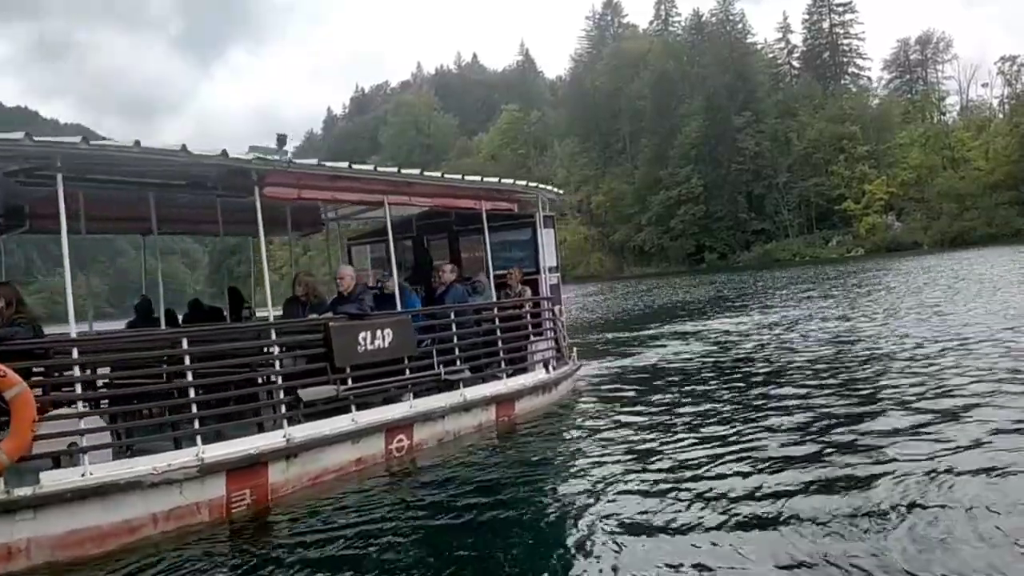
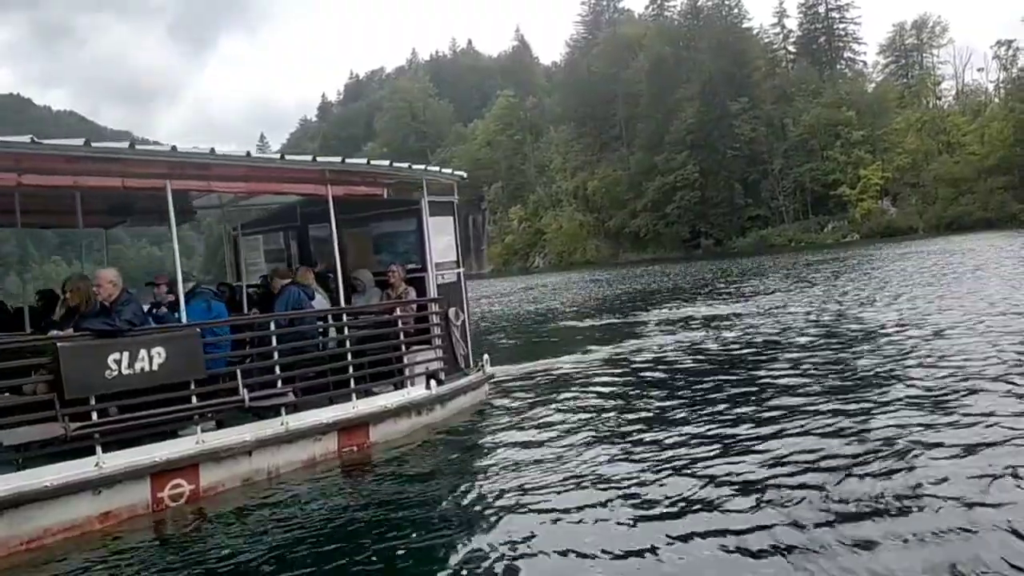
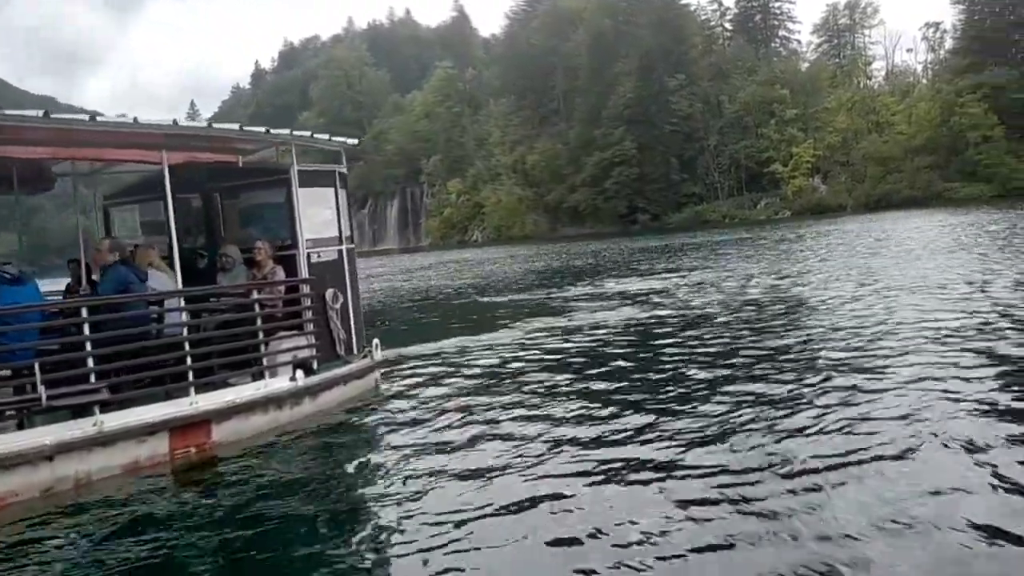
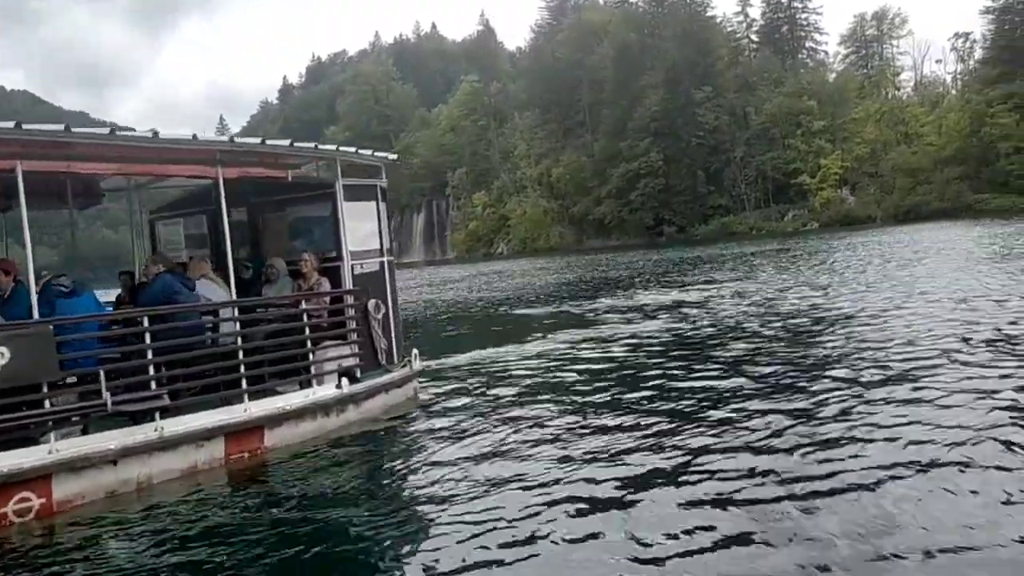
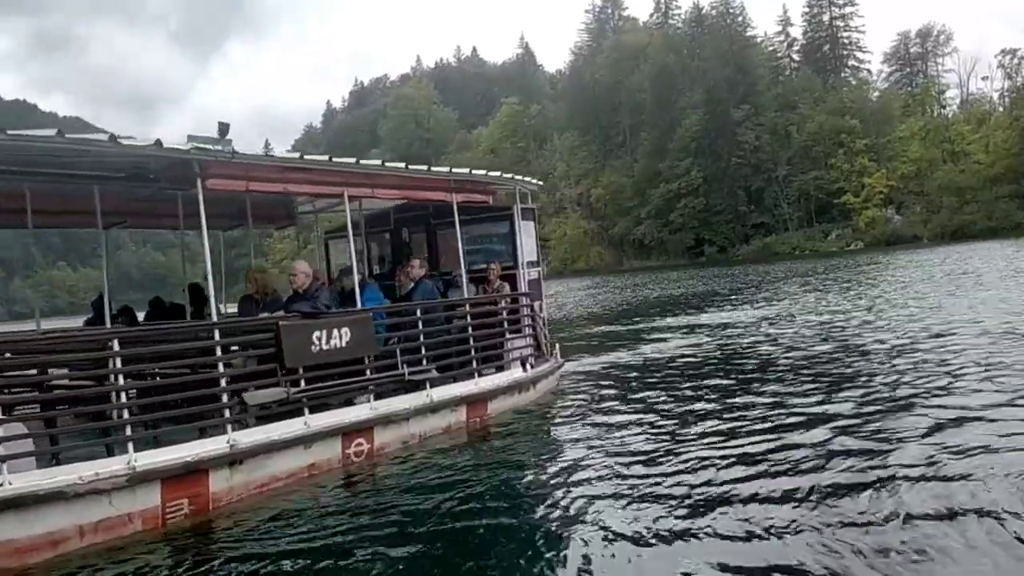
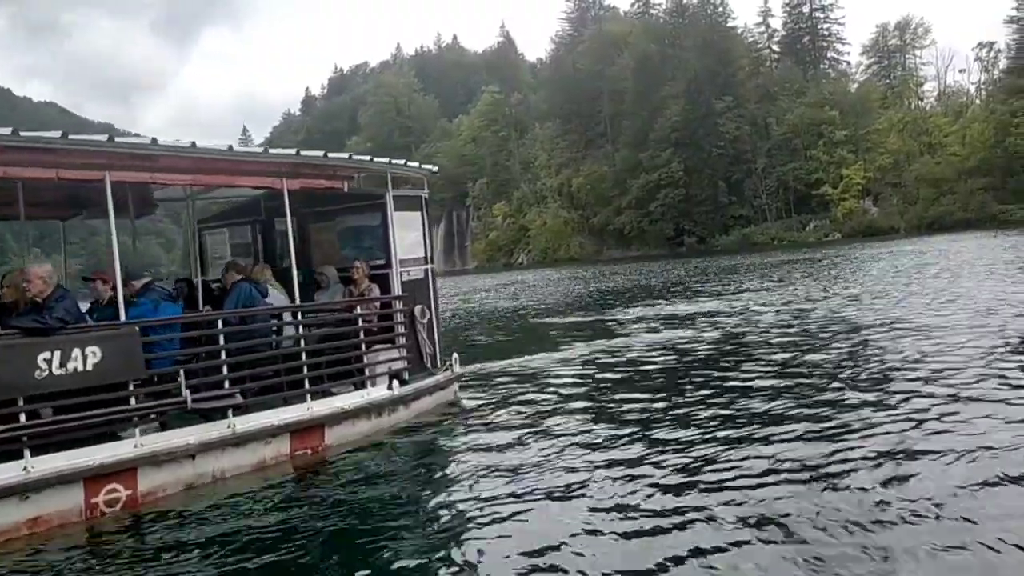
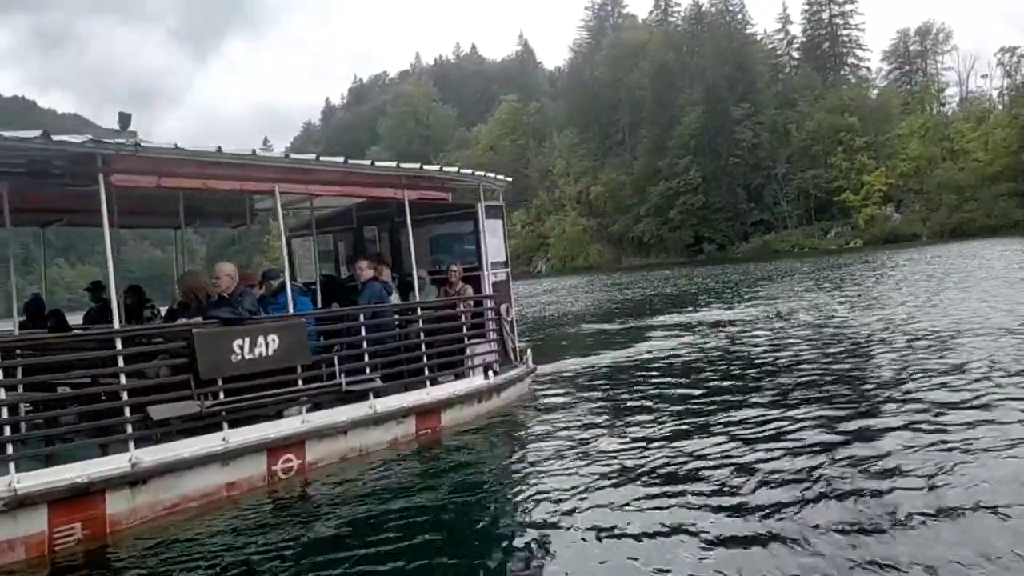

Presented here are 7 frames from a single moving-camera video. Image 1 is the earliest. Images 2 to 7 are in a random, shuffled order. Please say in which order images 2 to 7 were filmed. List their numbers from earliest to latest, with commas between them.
5, 7, 2, 6, 4, 3
